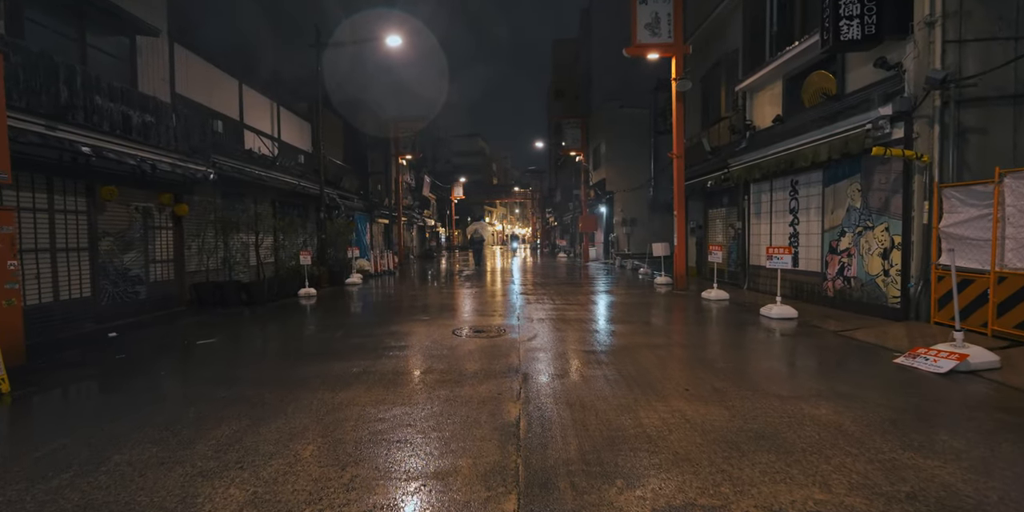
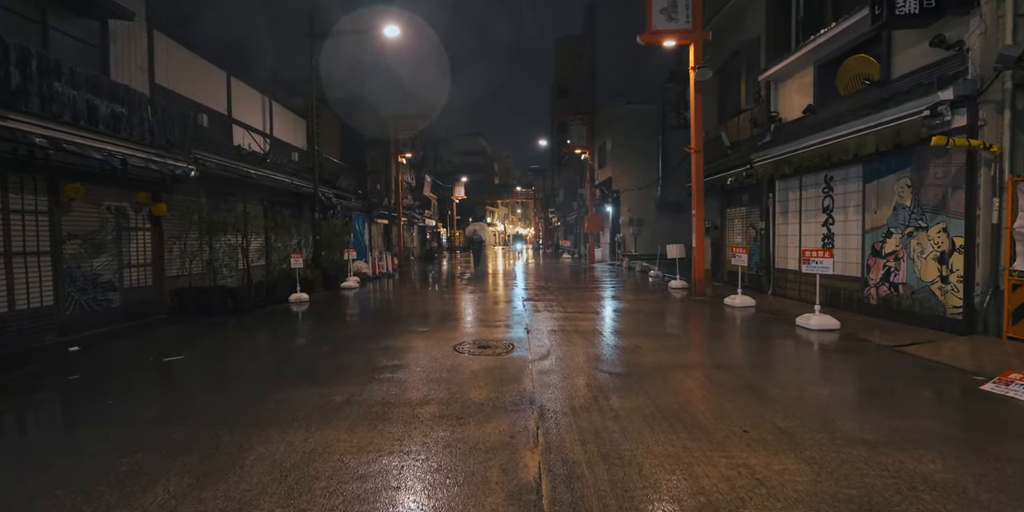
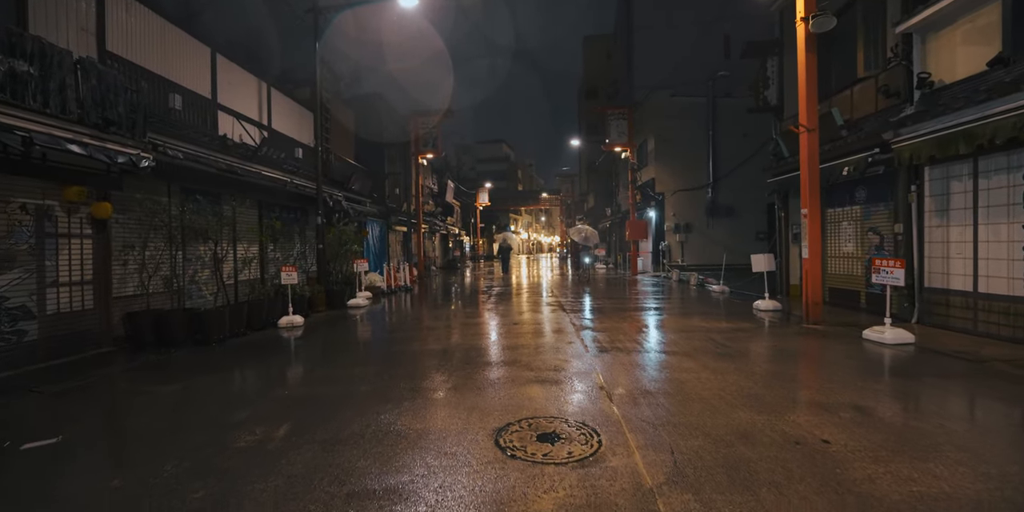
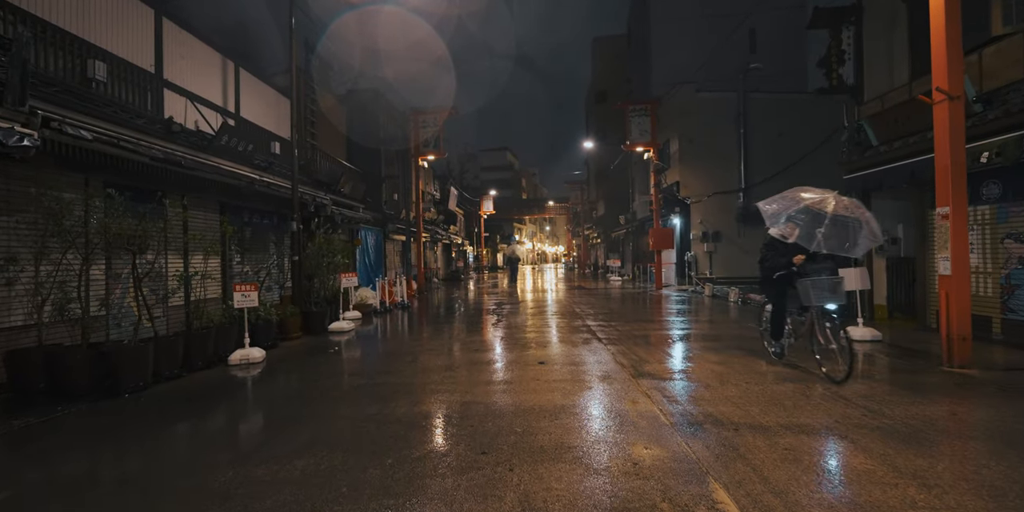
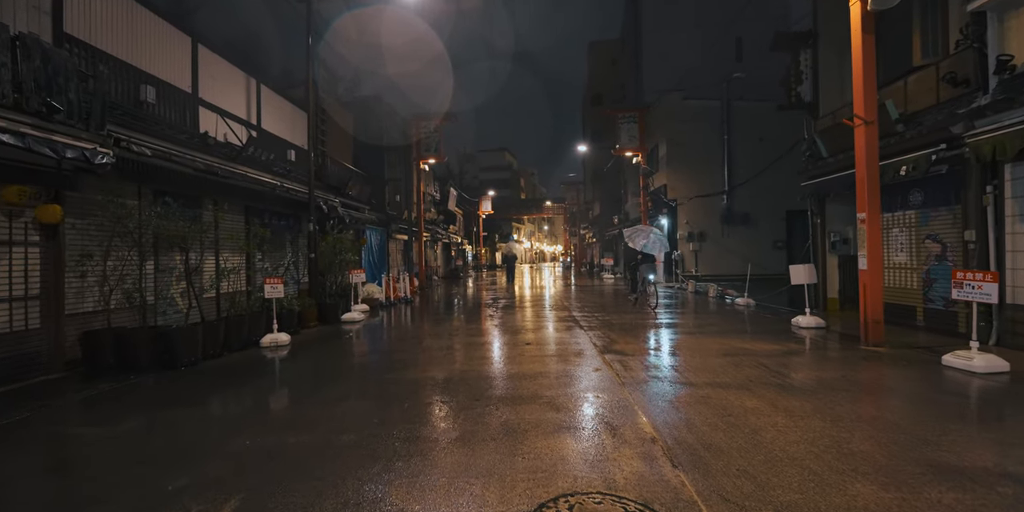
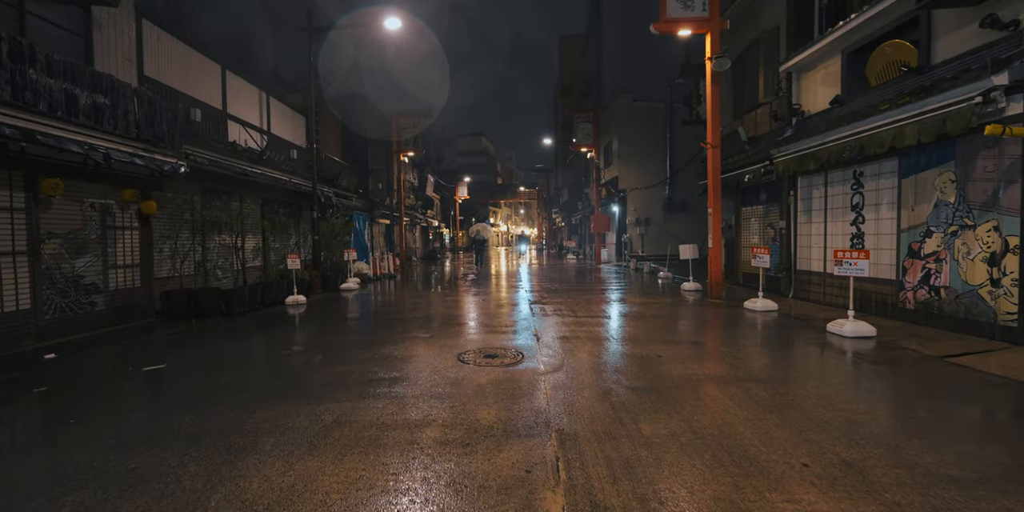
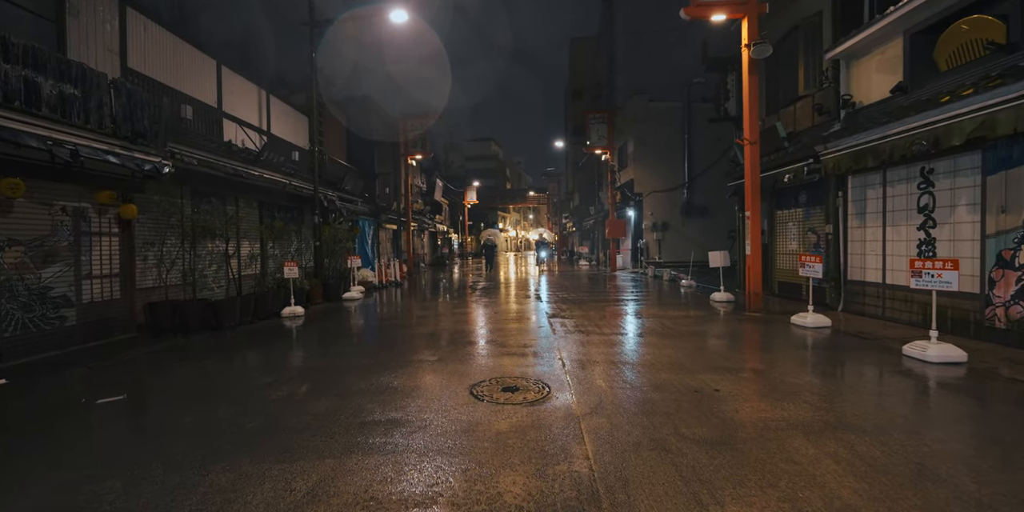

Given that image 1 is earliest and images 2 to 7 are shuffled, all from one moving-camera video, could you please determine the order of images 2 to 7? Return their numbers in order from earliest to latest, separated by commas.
2, 6, 7, 3, 5, 4
